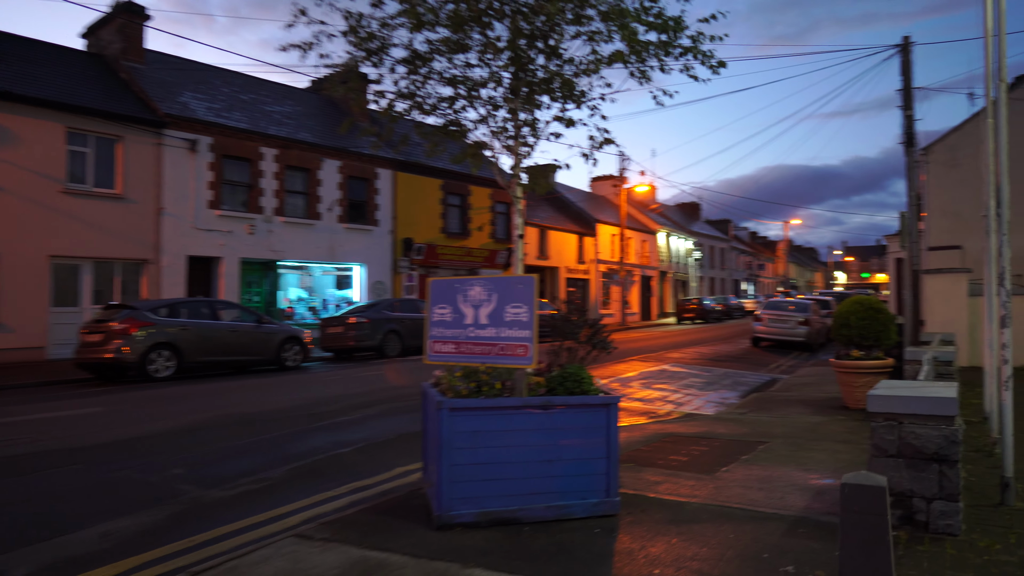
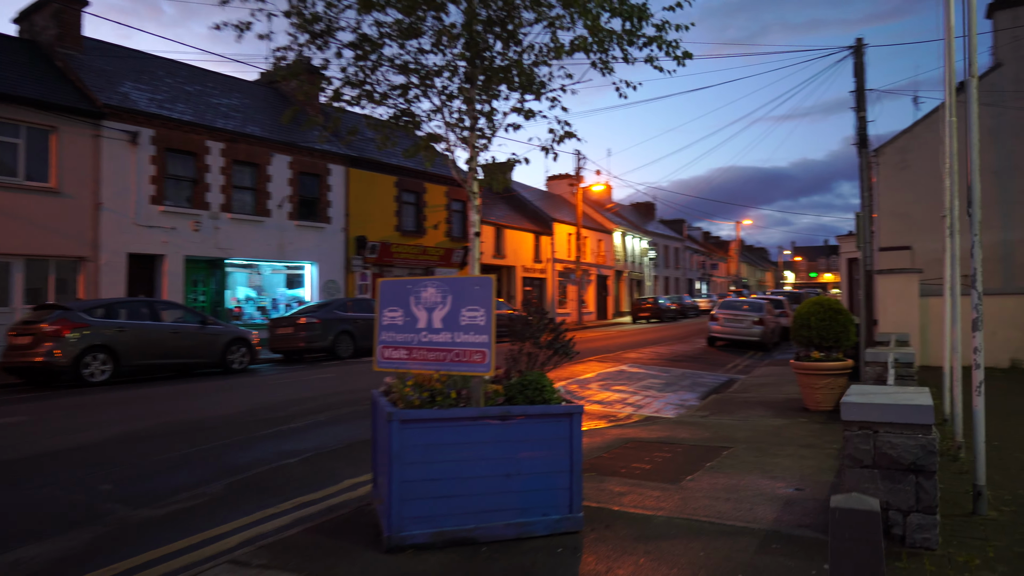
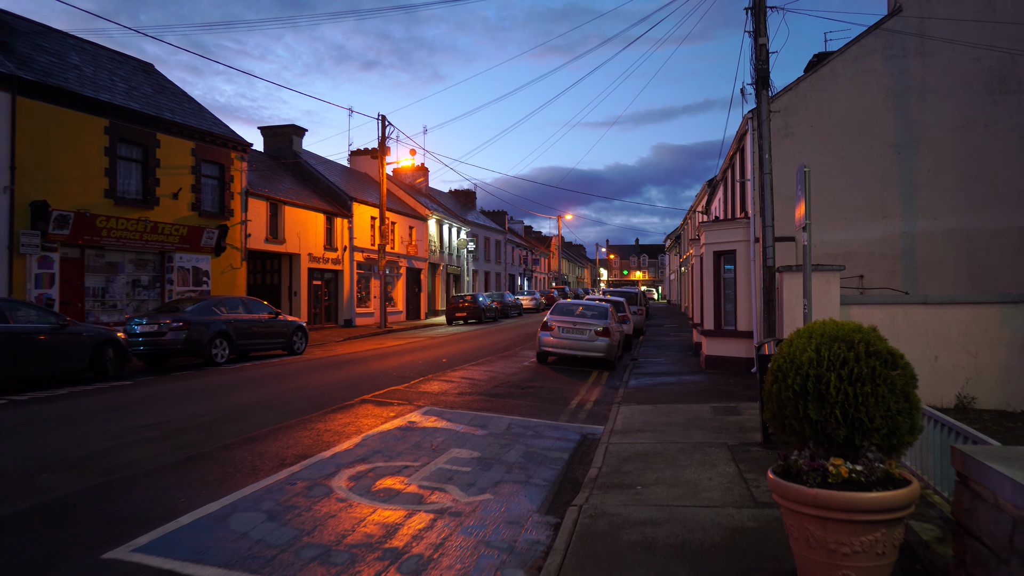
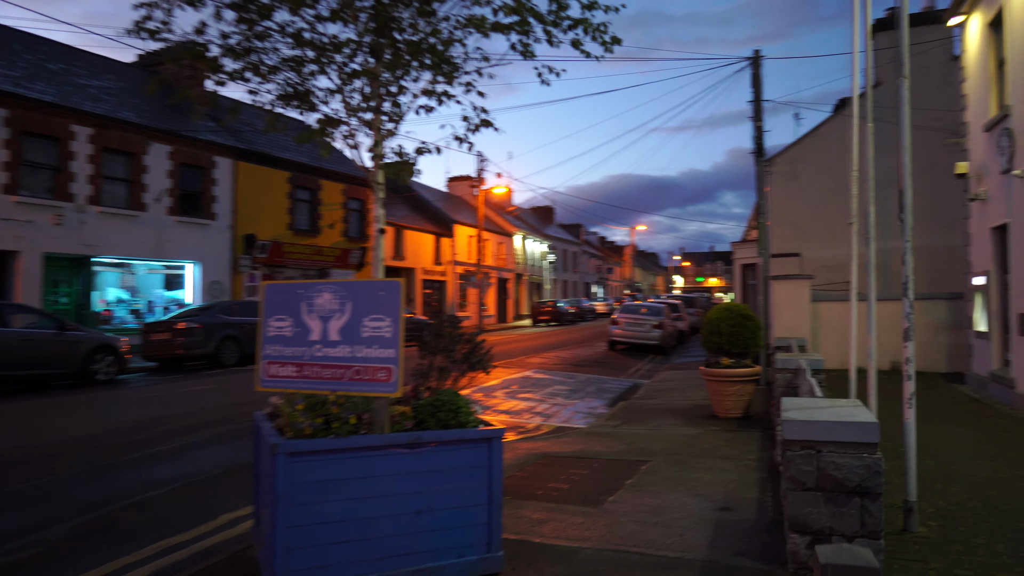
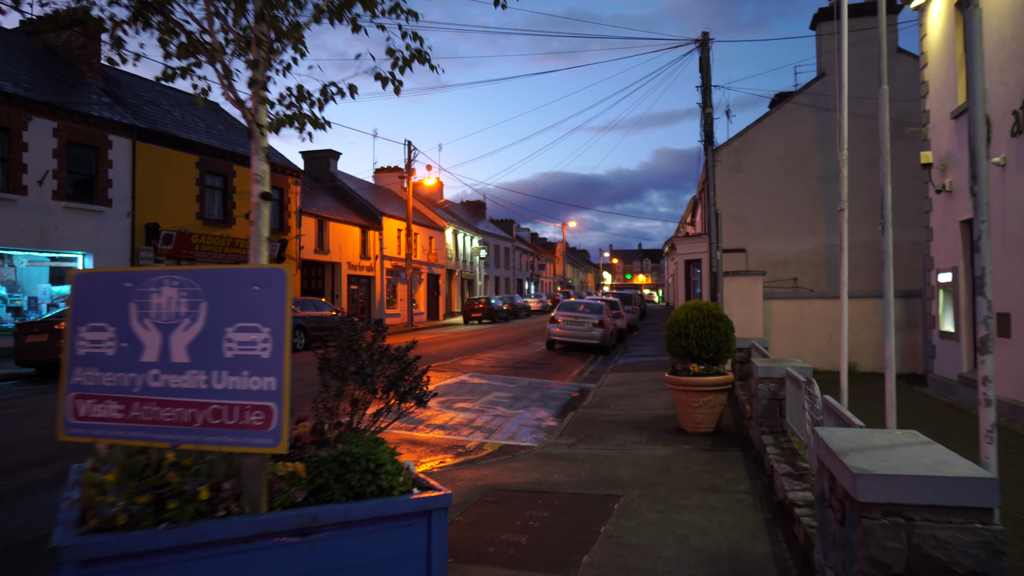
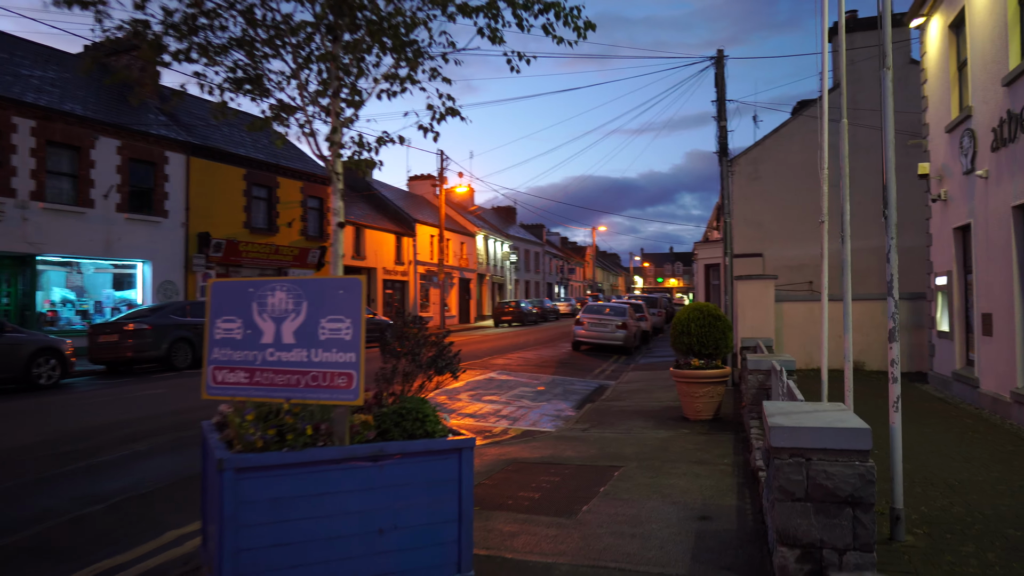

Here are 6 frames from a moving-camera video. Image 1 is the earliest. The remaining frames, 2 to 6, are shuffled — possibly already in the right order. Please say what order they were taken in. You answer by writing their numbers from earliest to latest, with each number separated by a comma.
2, 4, 6, 5, 3
